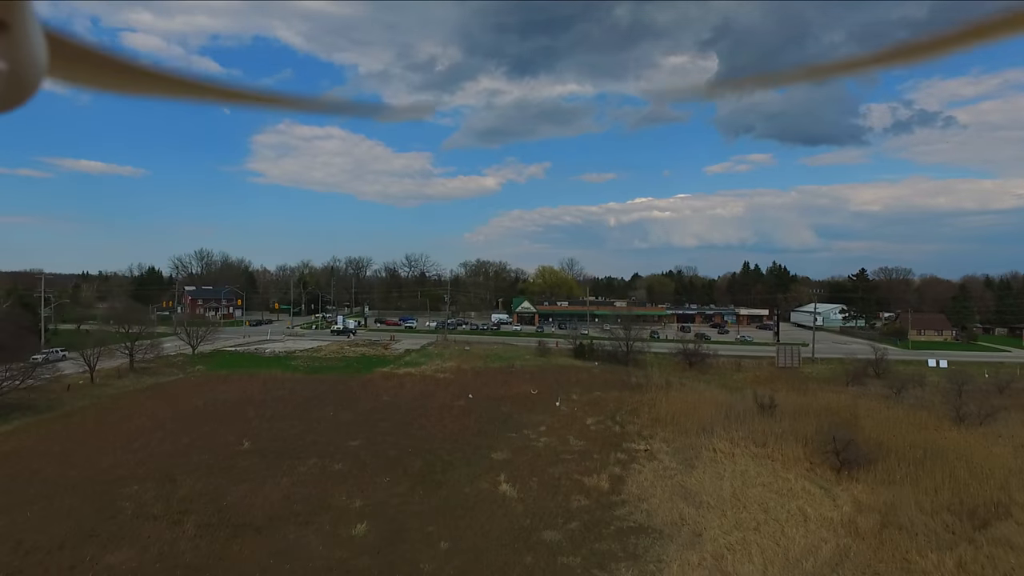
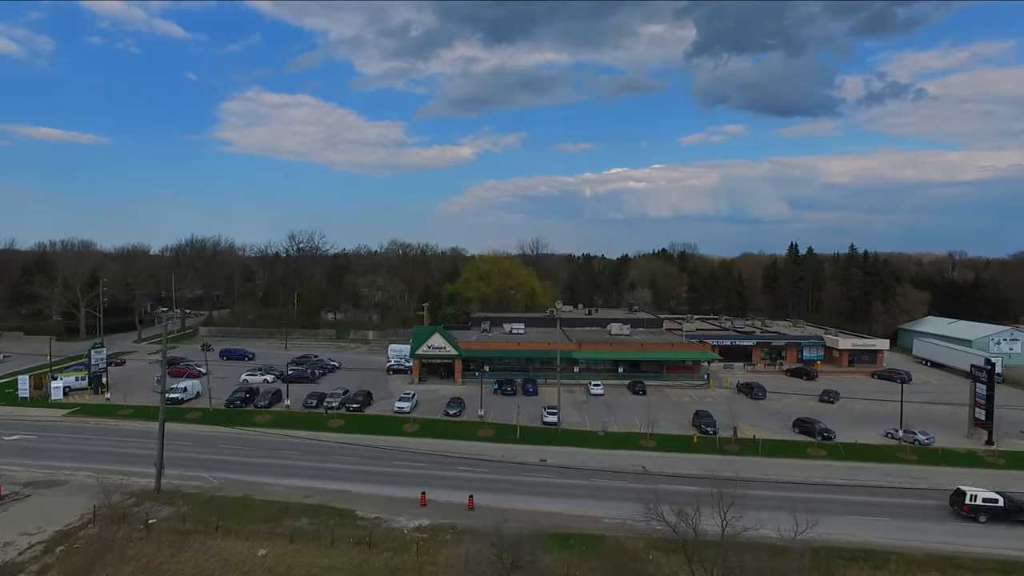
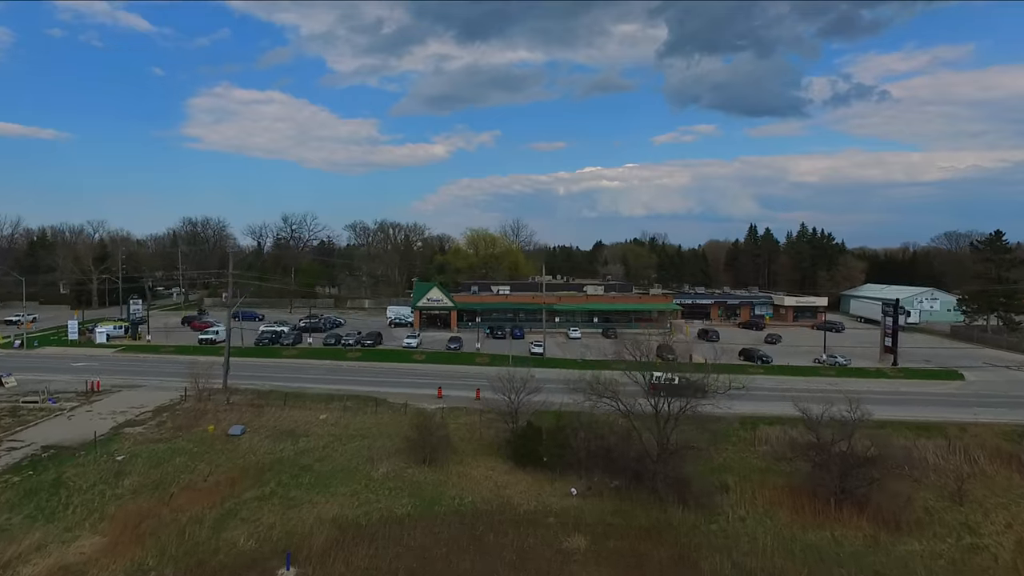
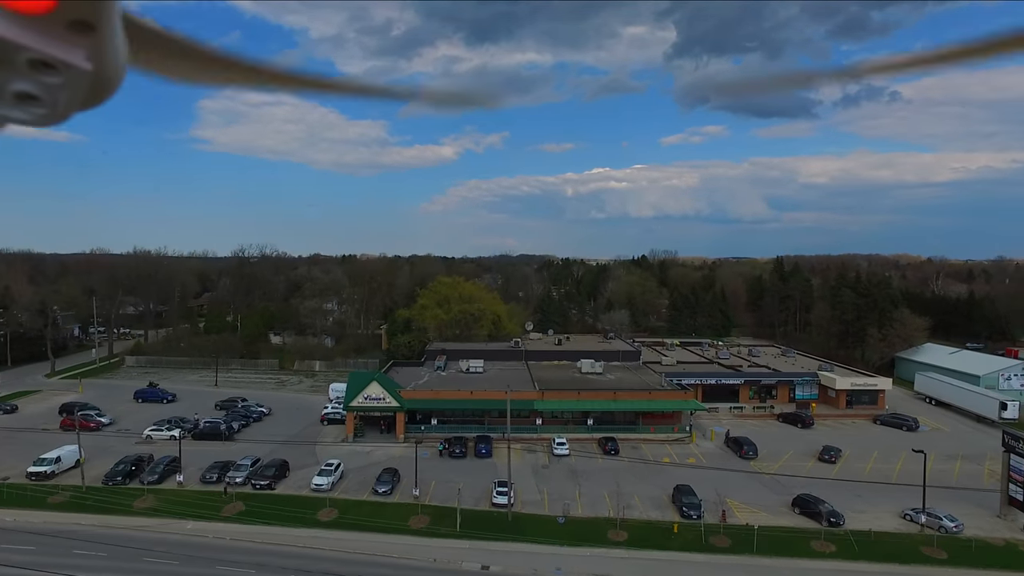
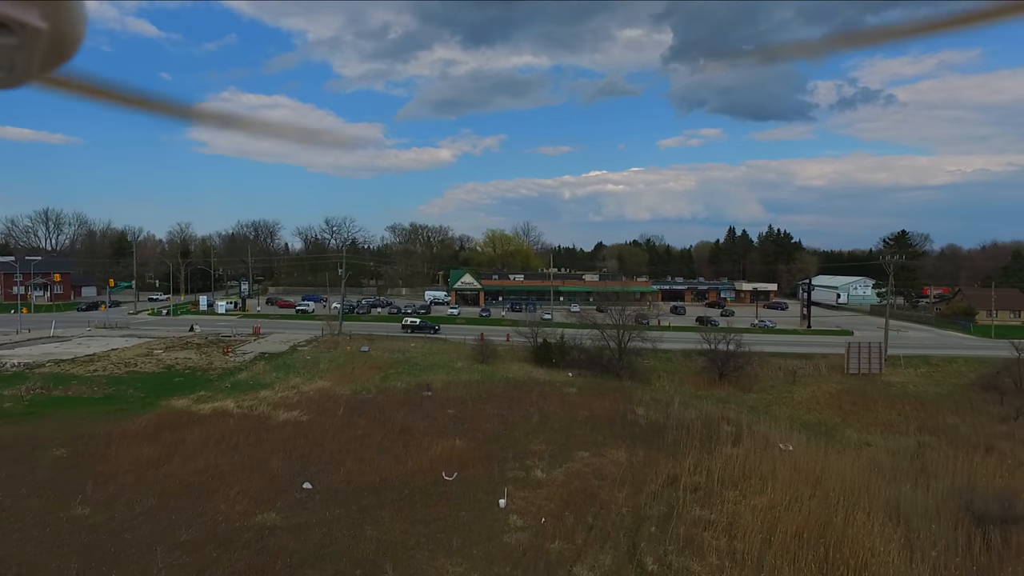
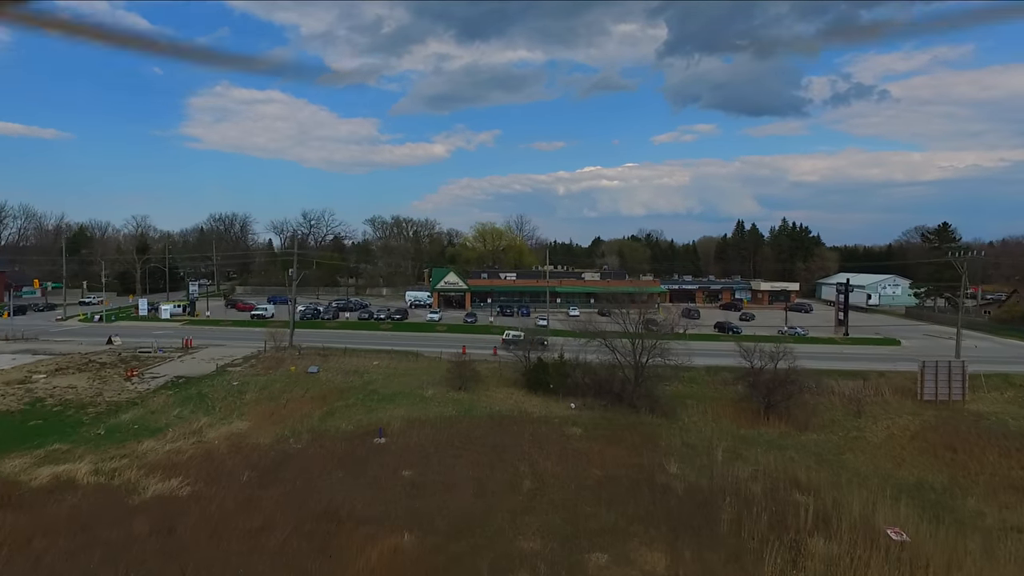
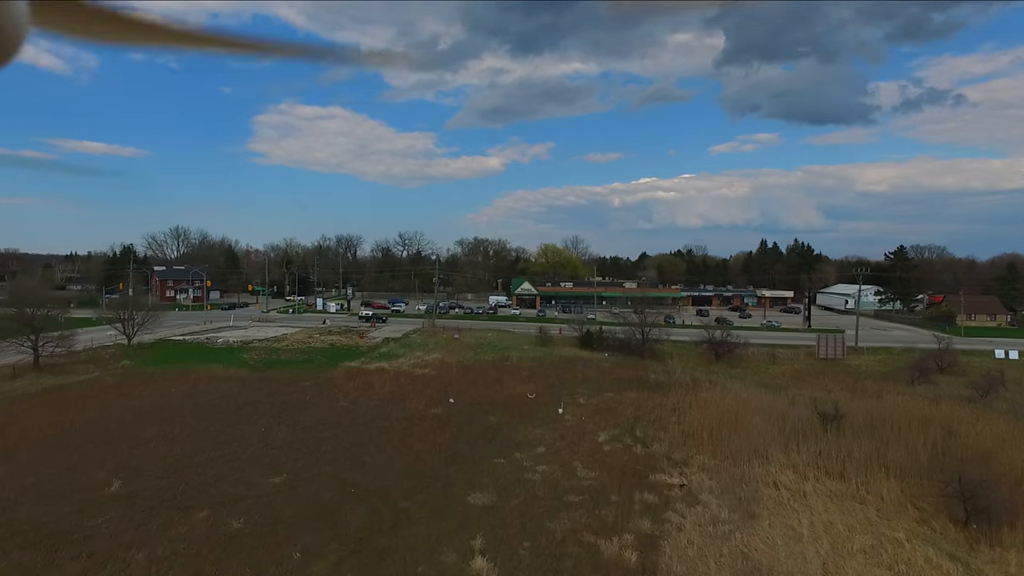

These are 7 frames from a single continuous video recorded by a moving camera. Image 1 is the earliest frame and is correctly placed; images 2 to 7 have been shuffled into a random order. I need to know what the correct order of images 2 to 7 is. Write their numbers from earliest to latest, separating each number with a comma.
7, 5, 6, 3, 2, 4
